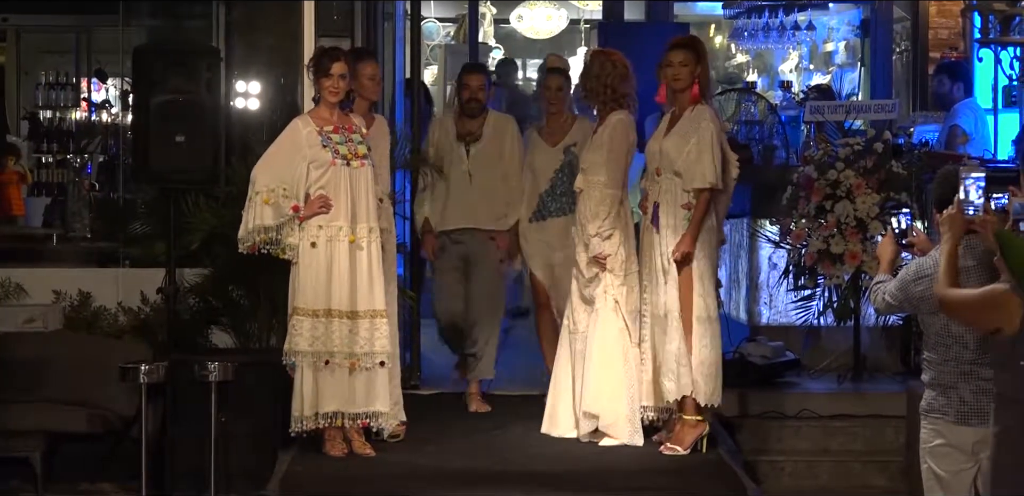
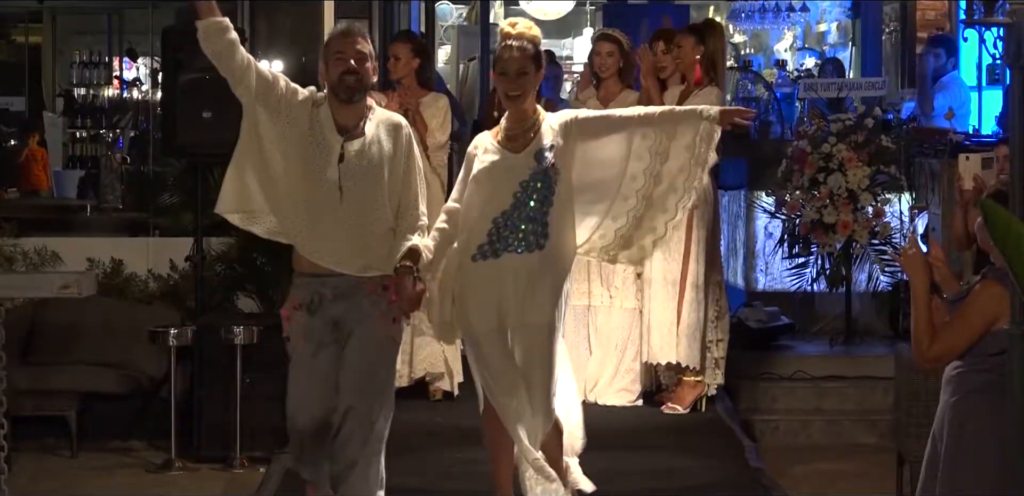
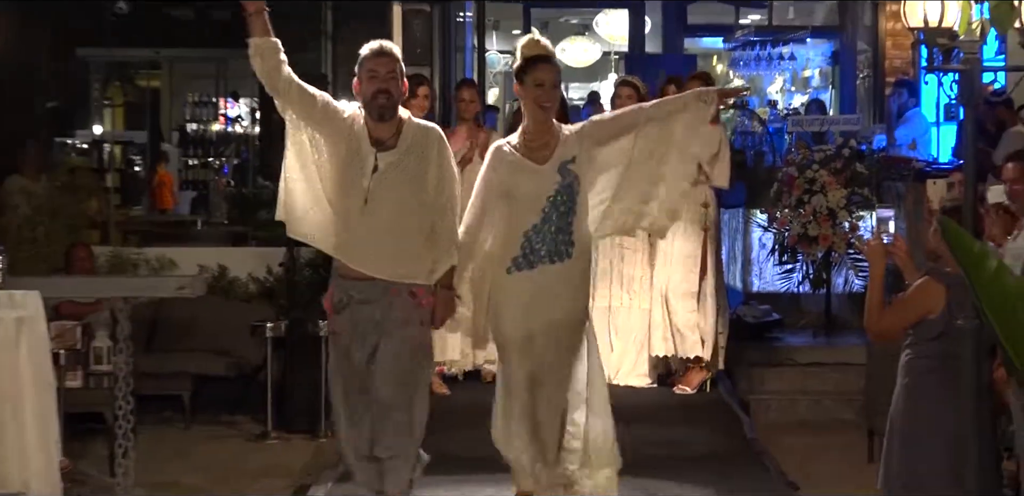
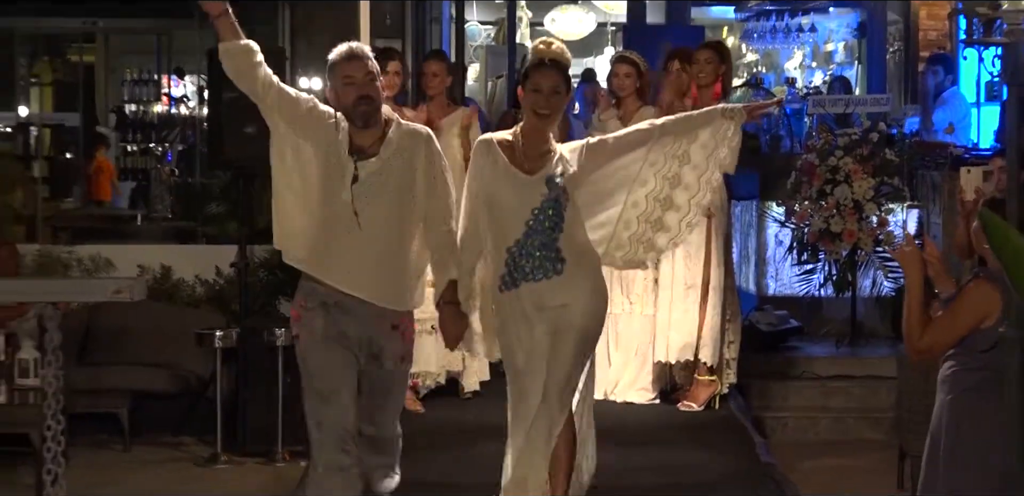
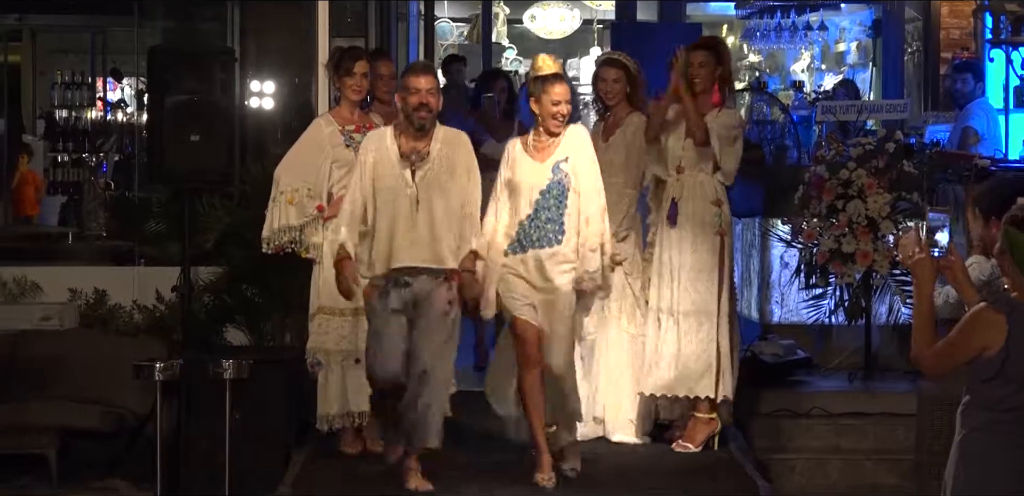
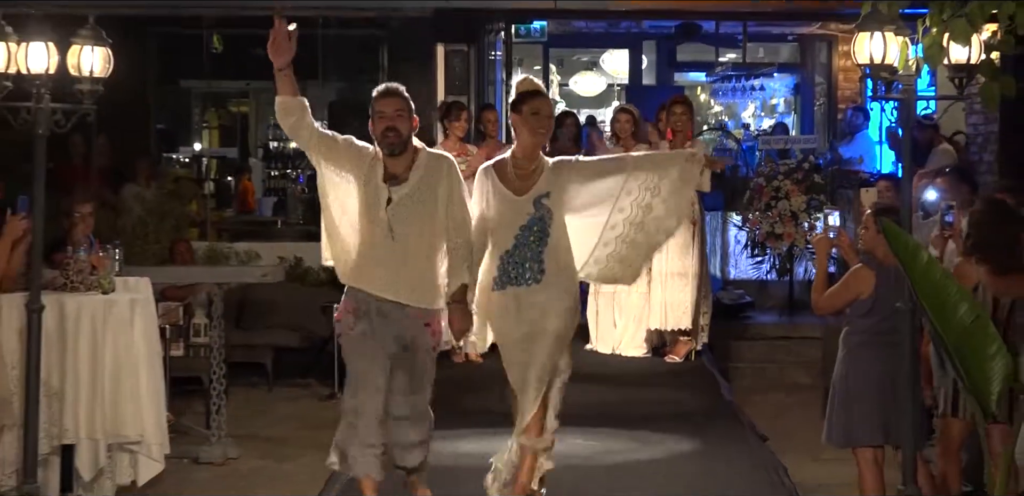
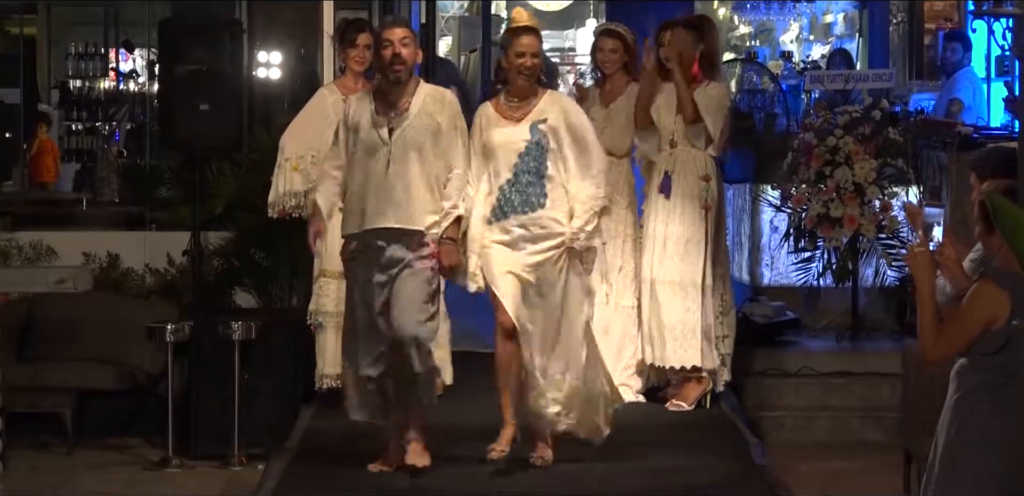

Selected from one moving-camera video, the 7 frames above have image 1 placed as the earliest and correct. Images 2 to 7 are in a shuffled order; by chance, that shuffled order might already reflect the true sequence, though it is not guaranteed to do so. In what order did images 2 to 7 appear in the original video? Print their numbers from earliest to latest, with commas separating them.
5, 7, 2, 4, 3, 6
